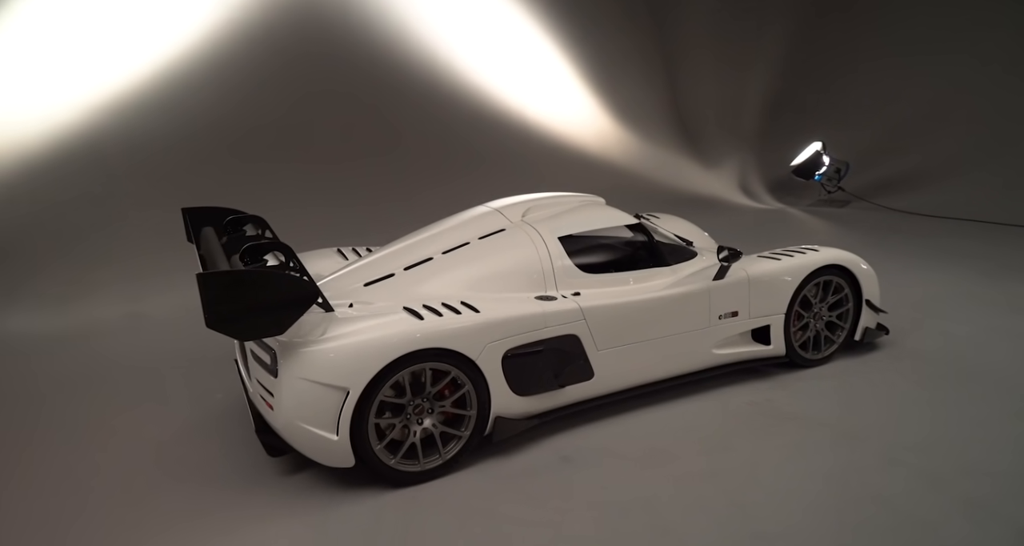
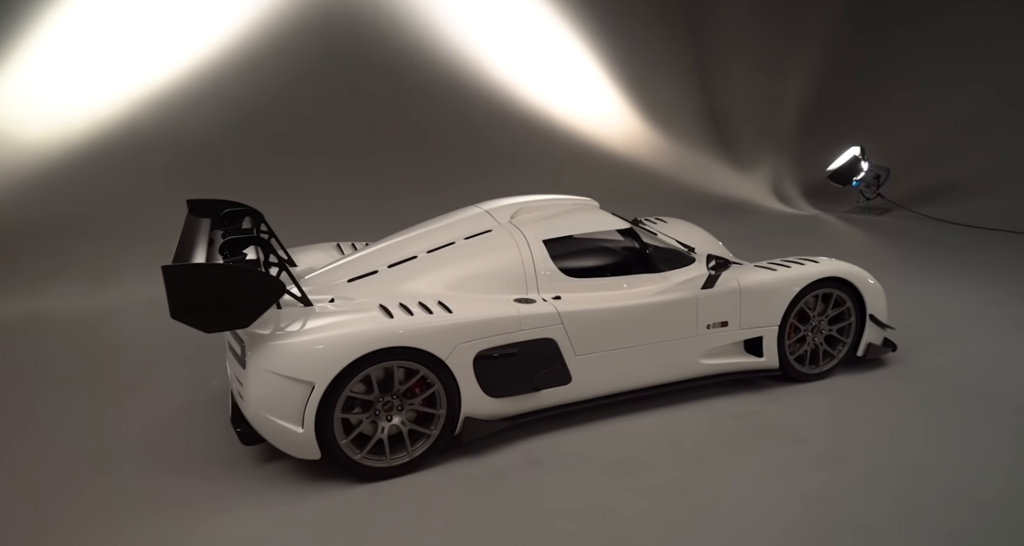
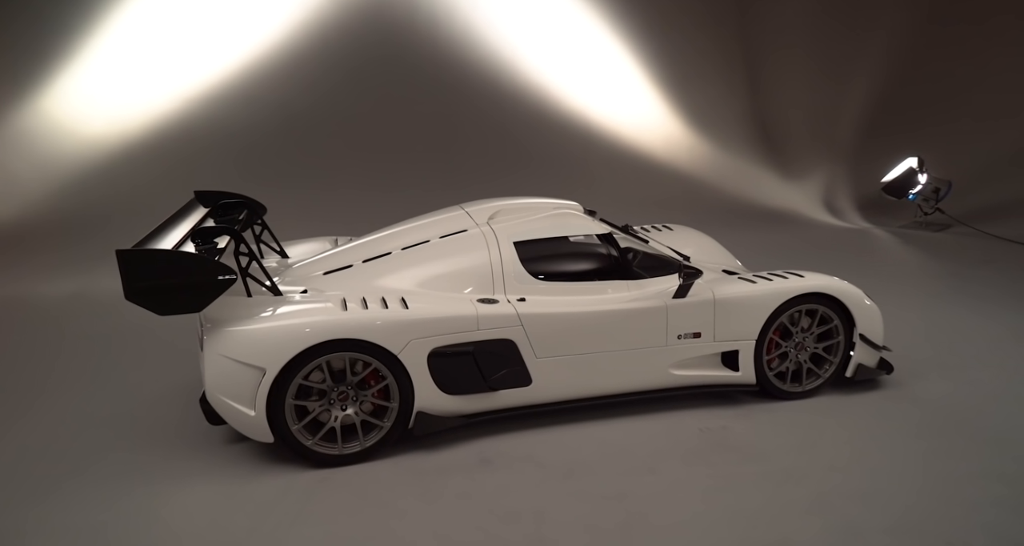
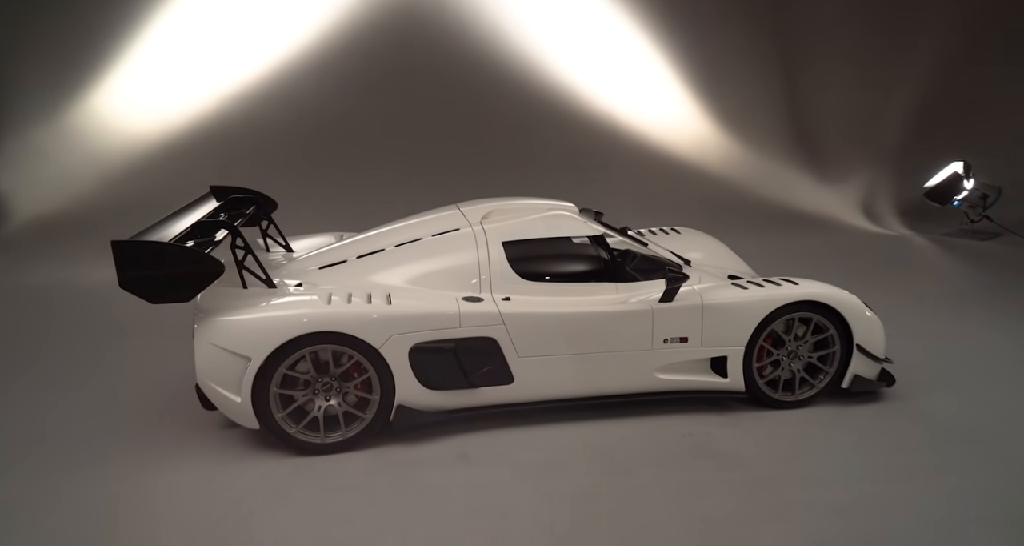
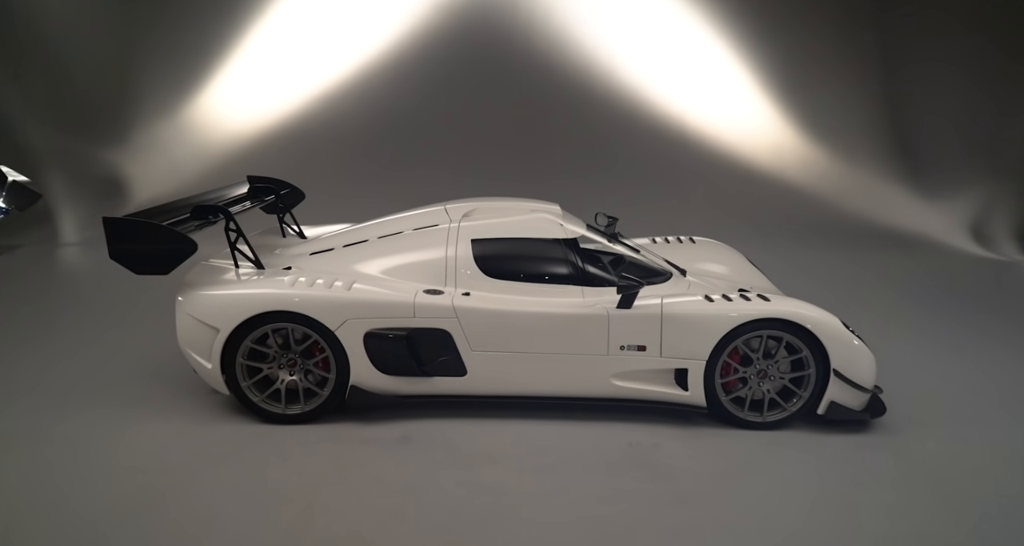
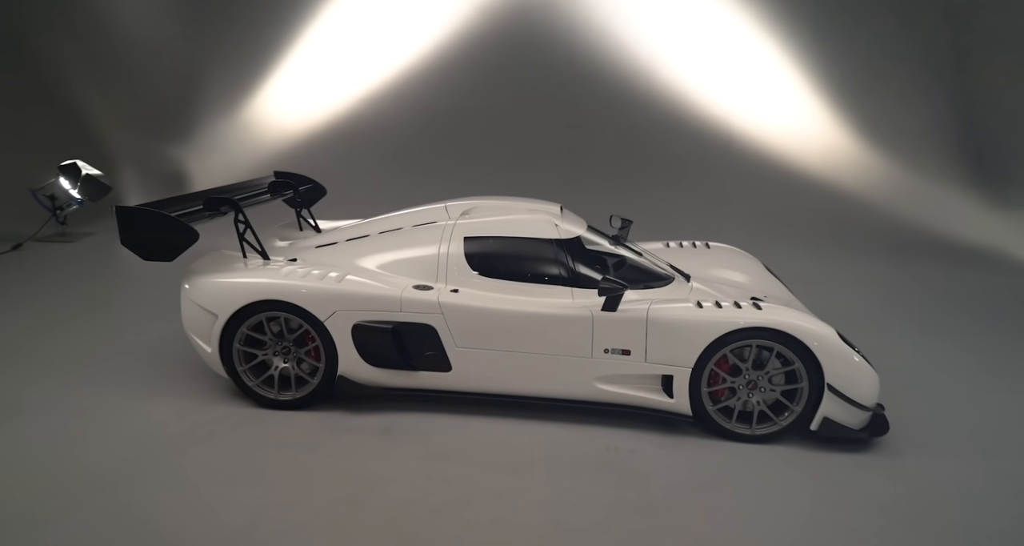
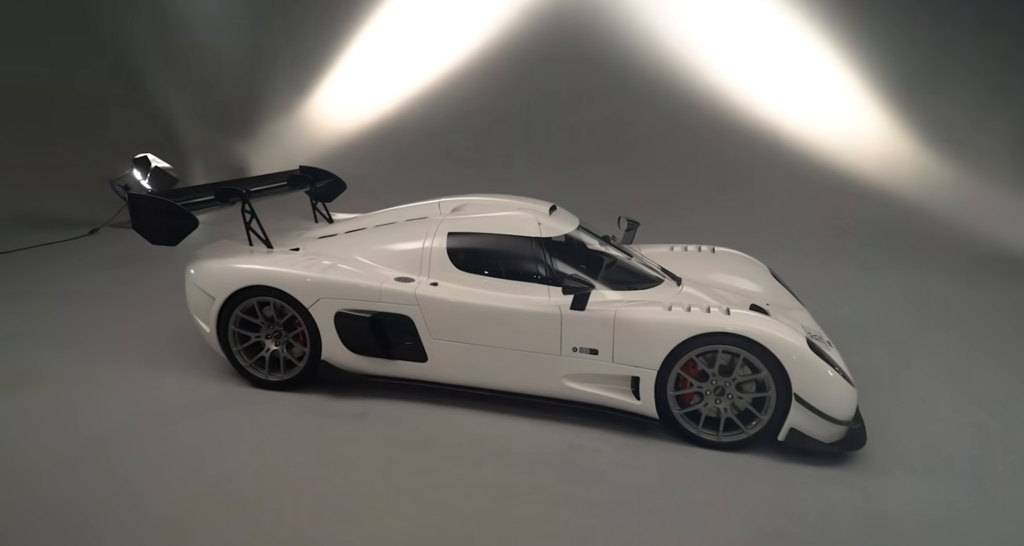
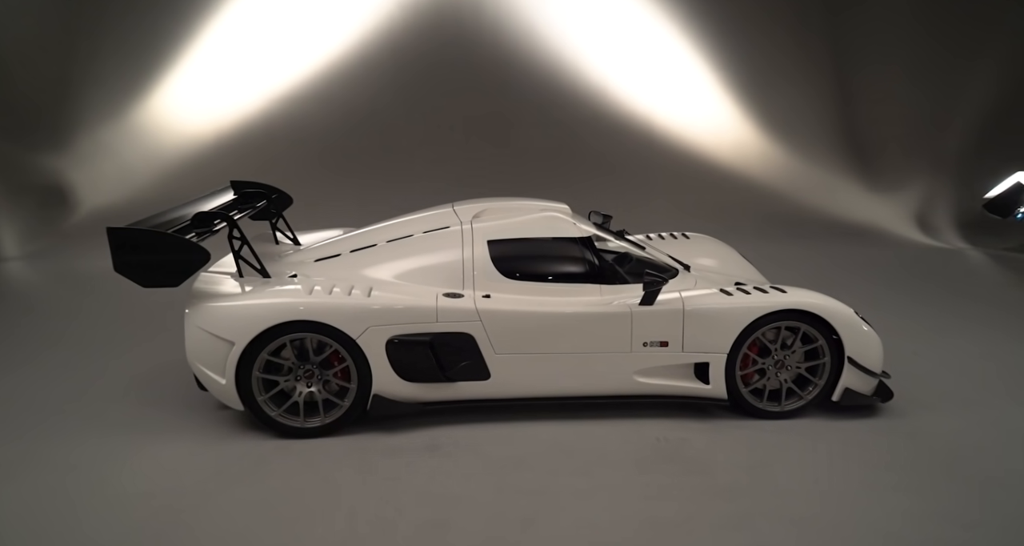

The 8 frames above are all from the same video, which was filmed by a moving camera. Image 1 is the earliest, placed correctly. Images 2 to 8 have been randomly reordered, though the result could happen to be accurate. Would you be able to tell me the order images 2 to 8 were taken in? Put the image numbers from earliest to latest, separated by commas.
2, 3, 4, 8, 5, 6, 7
